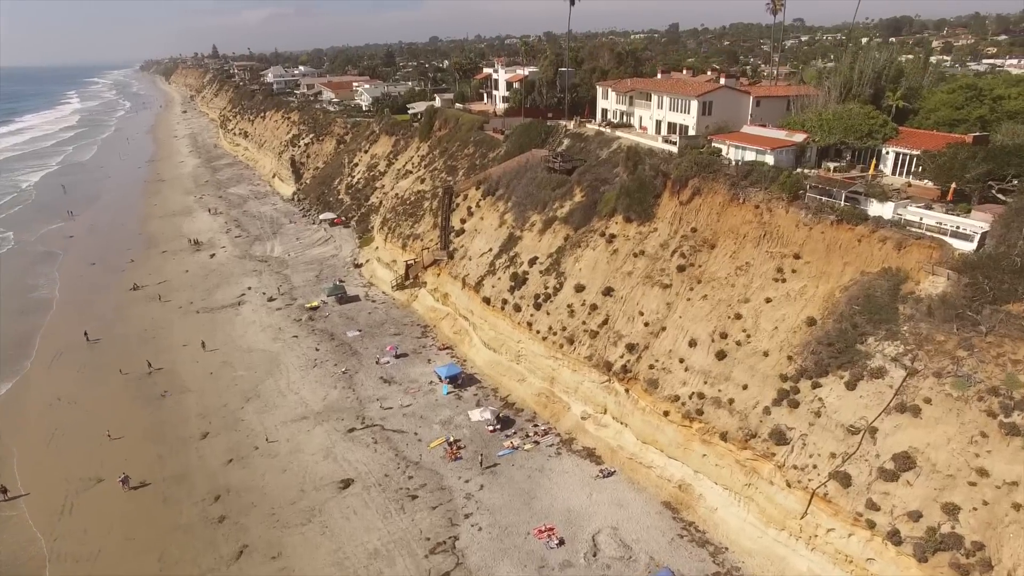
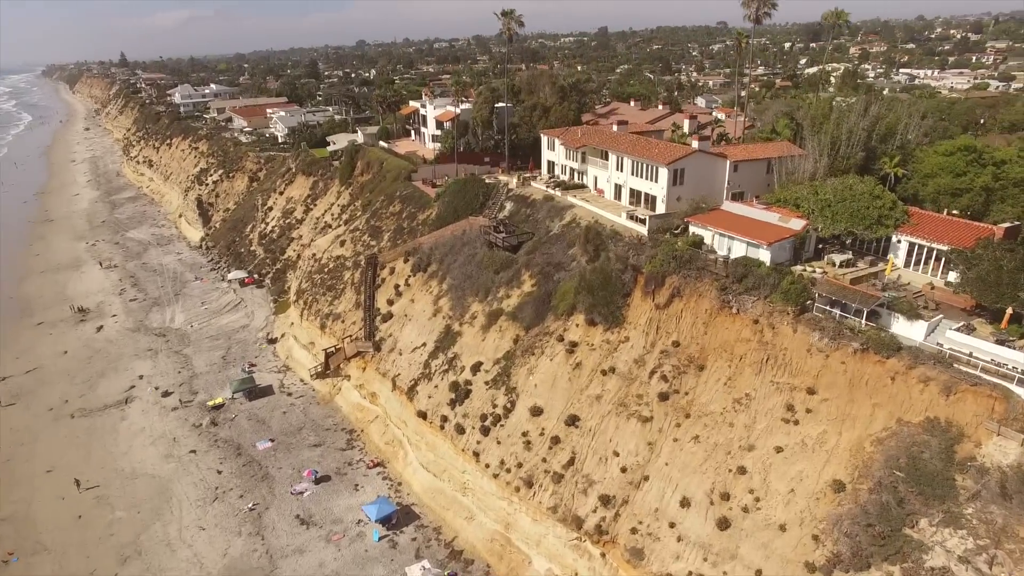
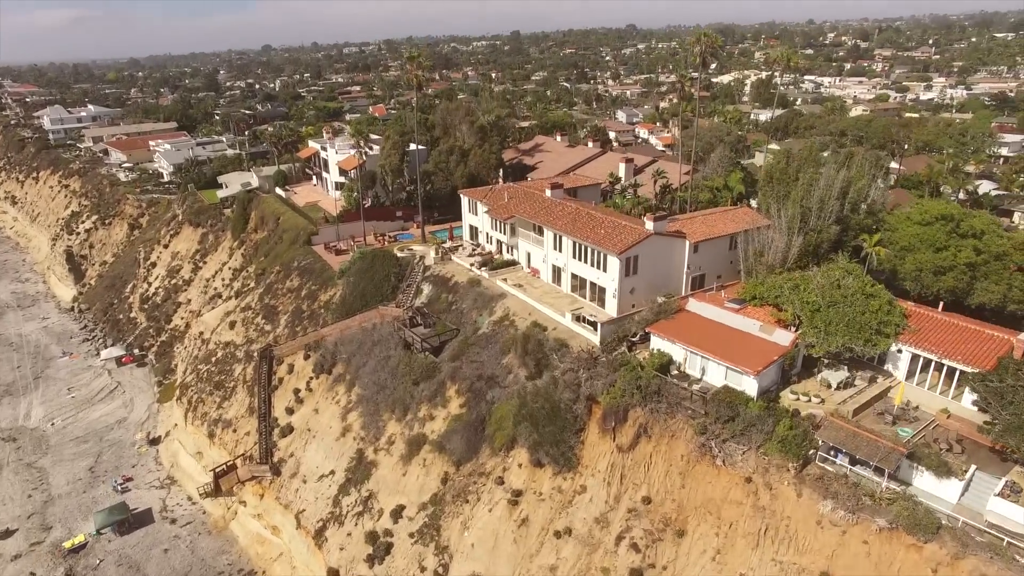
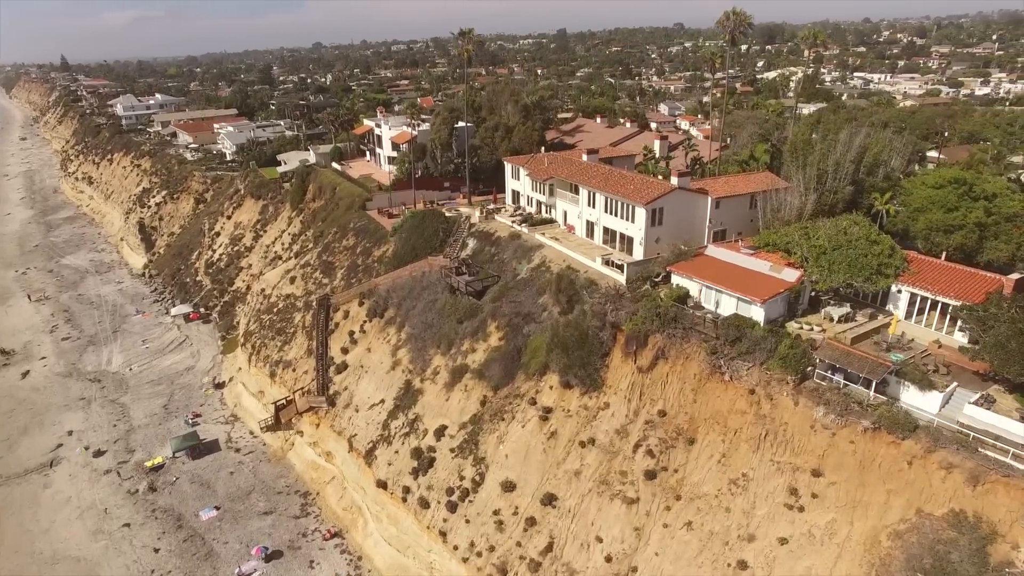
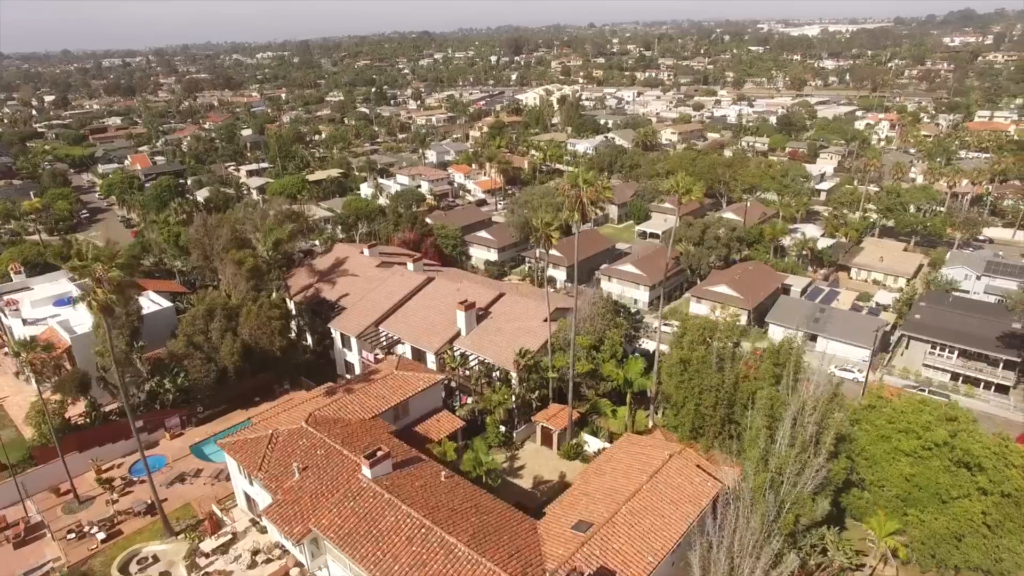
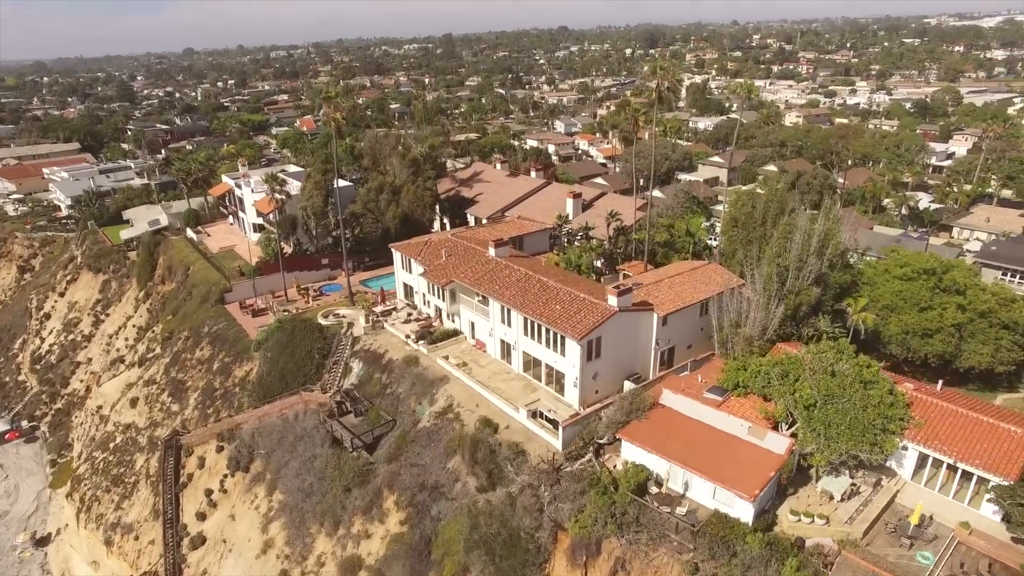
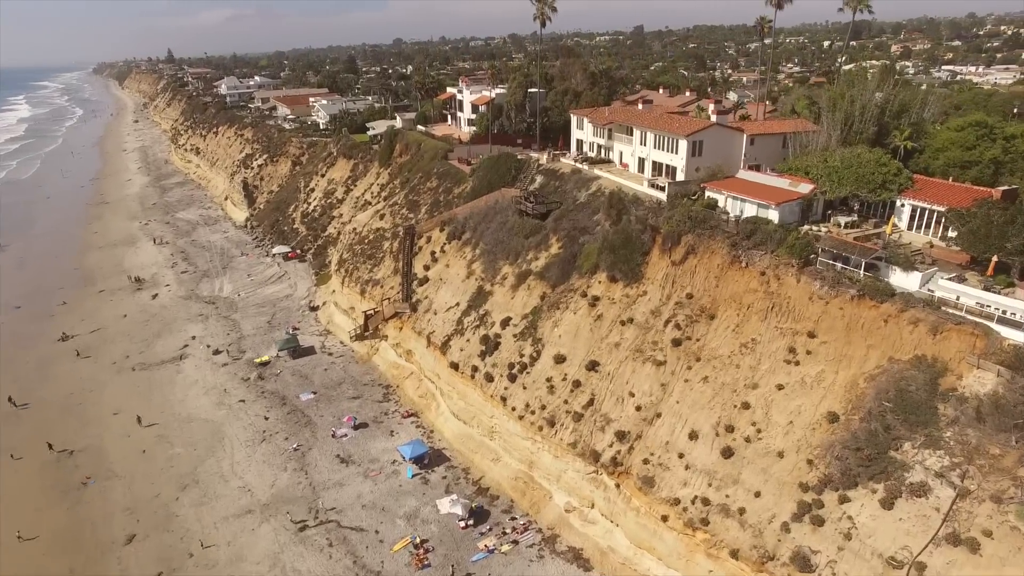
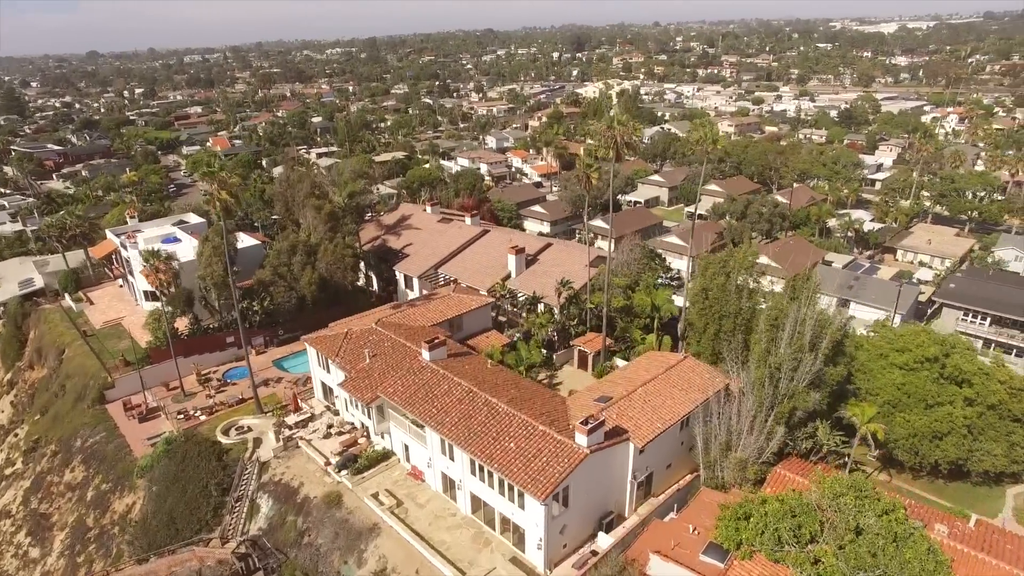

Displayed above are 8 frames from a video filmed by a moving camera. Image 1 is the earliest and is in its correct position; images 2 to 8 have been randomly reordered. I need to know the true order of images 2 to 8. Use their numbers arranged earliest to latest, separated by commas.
7, 2, 4, 3, 6, 8, 5
